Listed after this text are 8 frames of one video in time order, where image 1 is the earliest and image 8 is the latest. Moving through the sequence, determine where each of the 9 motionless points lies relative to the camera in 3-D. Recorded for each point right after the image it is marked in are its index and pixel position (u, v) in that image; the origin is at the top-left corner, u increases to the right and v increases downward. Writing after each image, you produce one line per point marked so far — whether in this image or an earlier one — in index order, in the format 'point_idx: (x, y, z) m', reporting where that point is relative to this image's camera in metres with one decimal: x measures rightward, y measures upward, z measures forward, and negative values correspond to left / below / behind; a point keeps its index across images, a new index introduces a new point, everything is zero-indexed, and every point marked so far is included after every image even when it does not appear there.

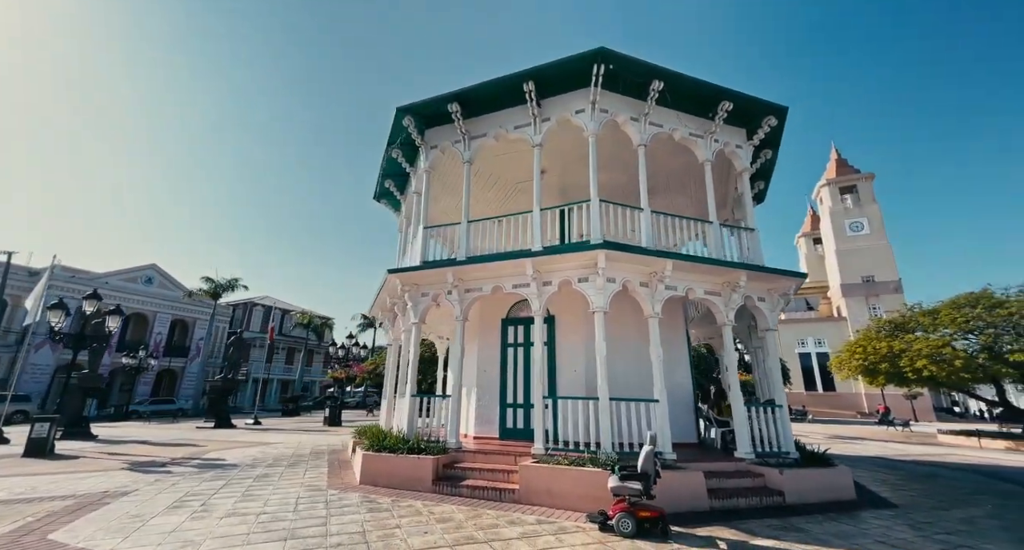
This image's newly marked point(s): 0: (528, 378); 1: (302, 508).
0: (+0.3, -2.4, +9.8) m
1: (-3.2, -3.6, +6.8) m
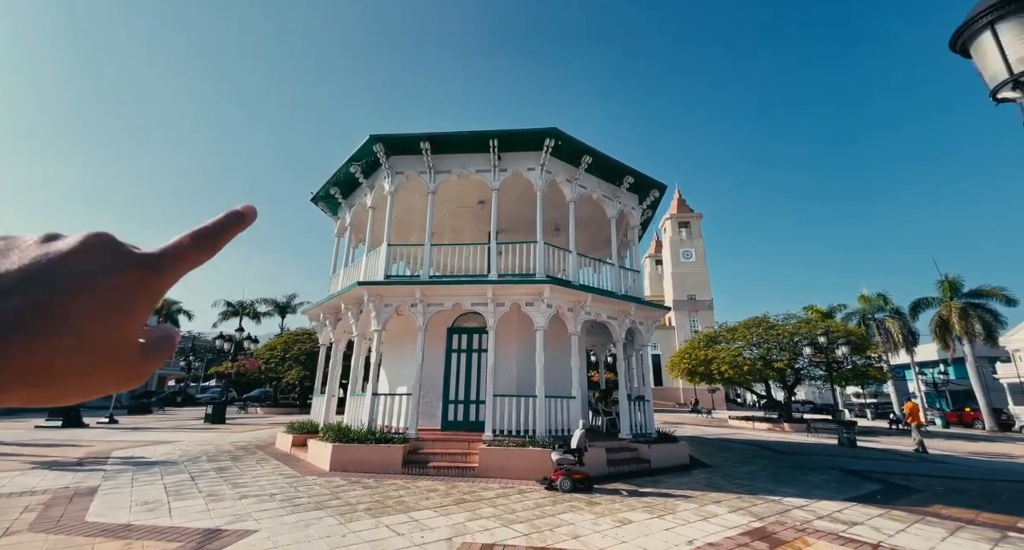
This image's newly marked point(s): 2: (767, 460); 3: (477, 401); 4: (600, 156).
0: (-1.3, -2.9, +11.9) m
1: (-3.8, -3.9, +7.9) m
2: (+7.4, -5.4, +12.6) m
3: (-1.1, -3.4, +11.7) m
4: (+2.5, +3.4, +12.2) m
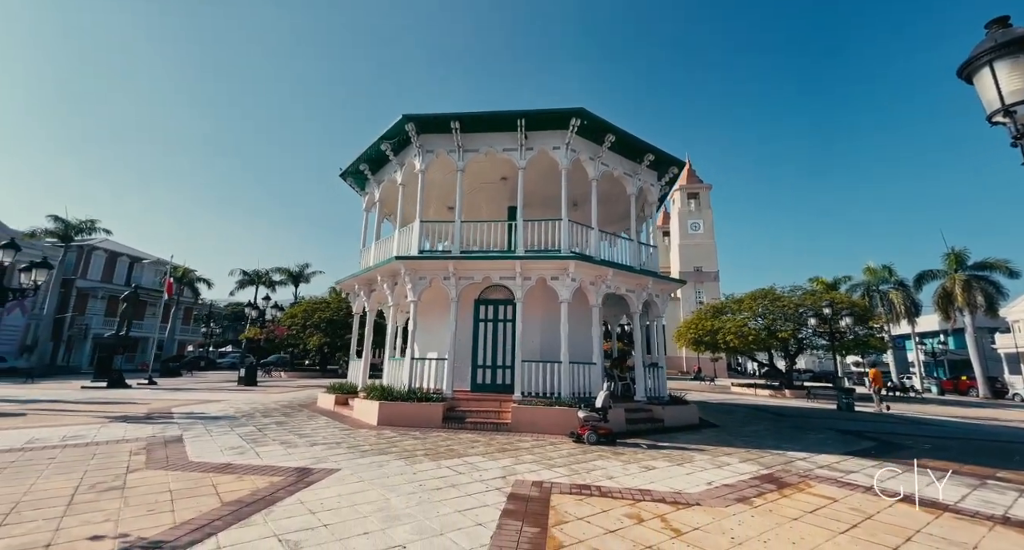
0: (-0.5, -2.1, +12.8) m
1: (-3.1, -3.4, +9.0) m
2: (+8.1, -4.6, +13.7) m
3: (-0.3, -2.6, +12.6) m
4: (+3.3, +4.1, +12.7) m
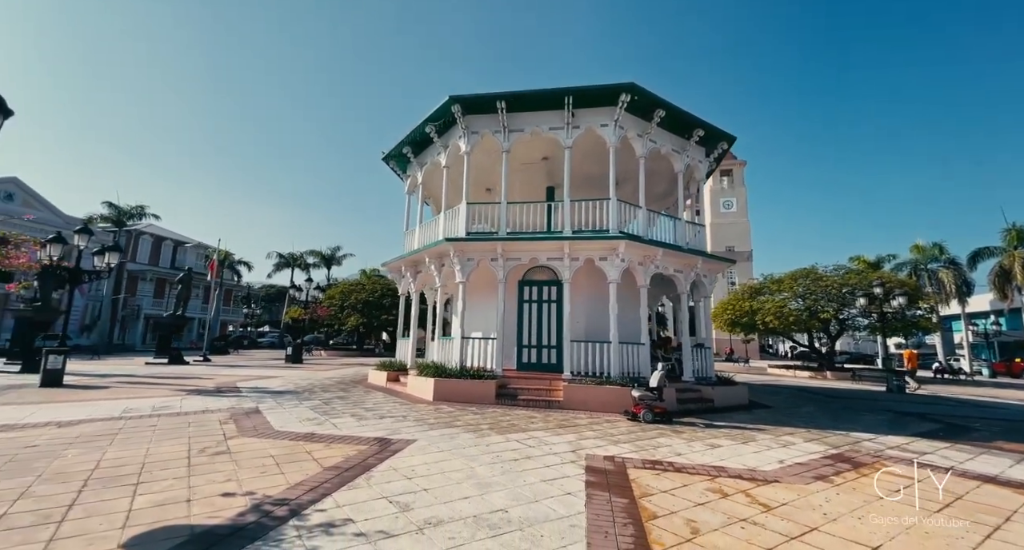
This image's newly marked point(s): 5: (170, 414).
0: (+0.9, -1.5, +13.0) m
1: (-1.9, -3.0, +9.3) m
2: (+9.6, -4.0, +13.5) m
3: (+1.1, -2.1, +12.8) m
4: (+4.6, +4.7, +12.4) m
5: (-6.4, -2.6, +8.1) m
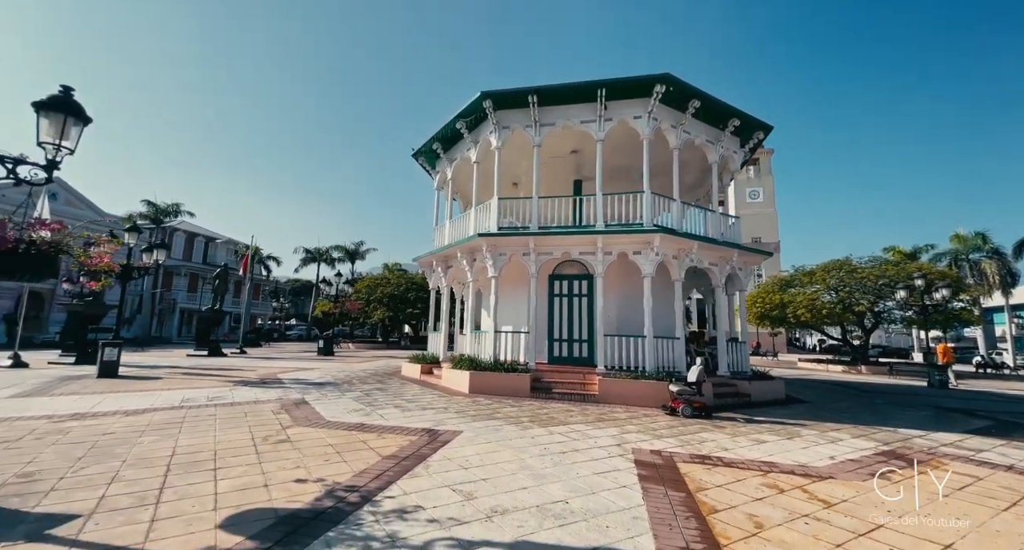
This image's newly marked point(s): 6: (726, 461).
0: (+1.8, -1.4, +13.0) m
1: (-1.1, -2.9, +9.5) m
2: (+10.6, -3.7, +13.2) m
3: (+2.0, -1.9, +12.8) m
4: (+5.5, +4.9, +12.2) m
5: (-5.6, -2.5, +8.5) m
6: (+2.9, -2.5, +5.9) m
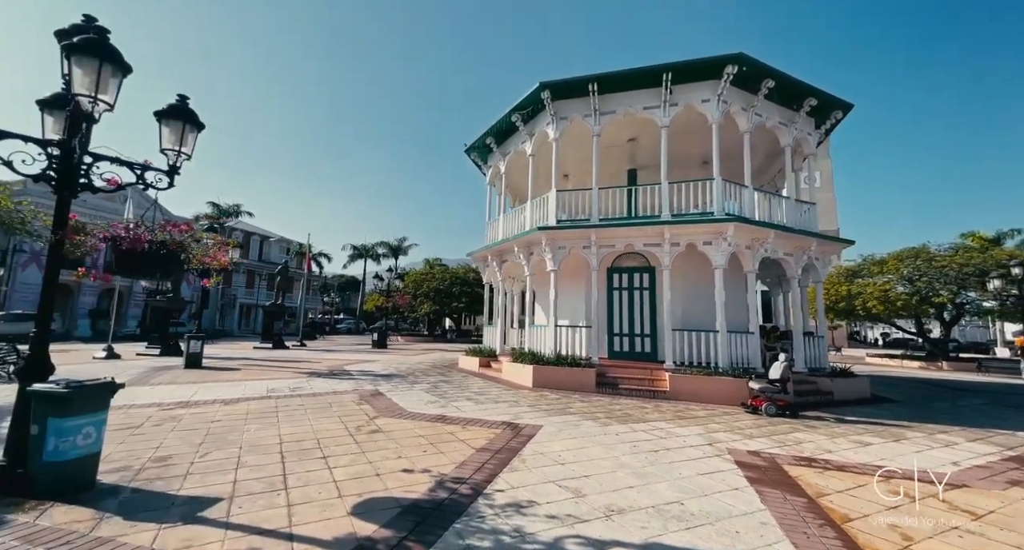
0: (+3.6, -1.1, +12.7) m
1: (+0.4, -2.7, +9.5) m
2: (+12.4, -3.4, +12.1) m
3: (+3.8, -1.6, +12.5) m
4: (+7.2, +5.2, +11.5) m
5: (-4.1, -2.4, +8.8) m
6: (+4.1, -2.4, +5.6) m
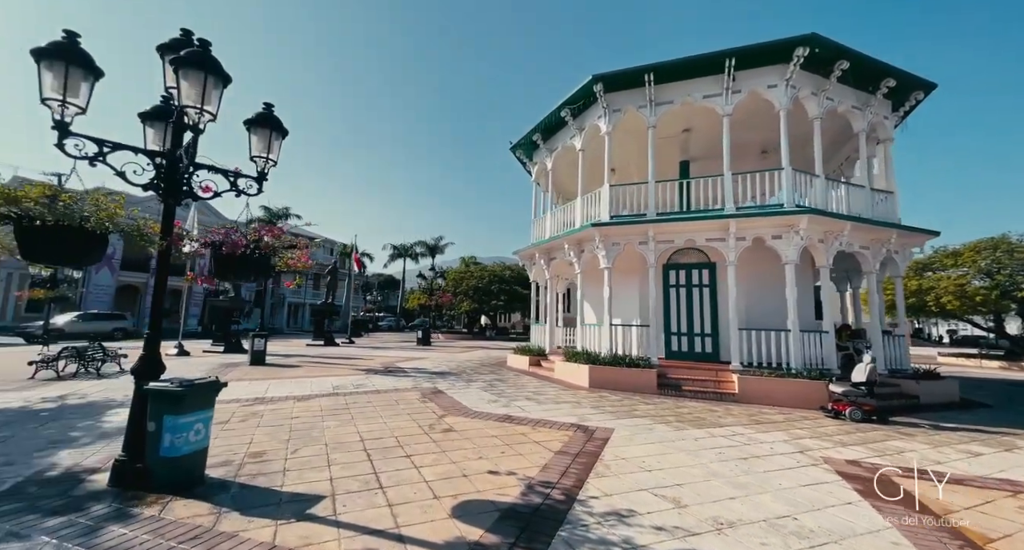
0: (+5.2, -1.0, +12.2) m
1: (+1.7, -2.6, +9.2) m
2: (+13.8, -3.2, +11.0) m
3: (+5.3, -1.5, +12.0) m
4: (+8.5, +5.3, +10.7) m
5: (-2.9, -2.4, +9.0) m
6: (+5.1, -2.3, +5.1) m
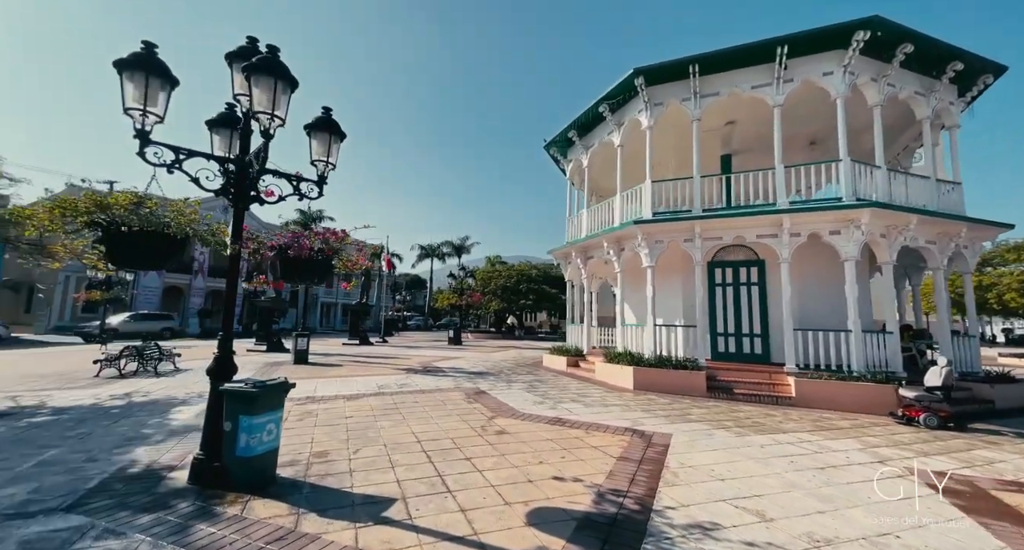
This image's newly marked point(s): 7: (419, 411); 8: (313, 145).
0: (+6.3, -1.0, +11.8) m
1: (+2.7, -2.6, +9.0) m
2: (+14.9, -3.1, +10.0) m
3: (+6.4, -1.5, +11.5) m
4: (+9.5, +5.4, +10.0) m
5: (-2.0, -2.4, +9.0) m
6: (+5.8, -2.3, +4.6) m
7: (-1.5, -2.2, +7.1) m
8: (-2.4, +1.6, +5.1) m
